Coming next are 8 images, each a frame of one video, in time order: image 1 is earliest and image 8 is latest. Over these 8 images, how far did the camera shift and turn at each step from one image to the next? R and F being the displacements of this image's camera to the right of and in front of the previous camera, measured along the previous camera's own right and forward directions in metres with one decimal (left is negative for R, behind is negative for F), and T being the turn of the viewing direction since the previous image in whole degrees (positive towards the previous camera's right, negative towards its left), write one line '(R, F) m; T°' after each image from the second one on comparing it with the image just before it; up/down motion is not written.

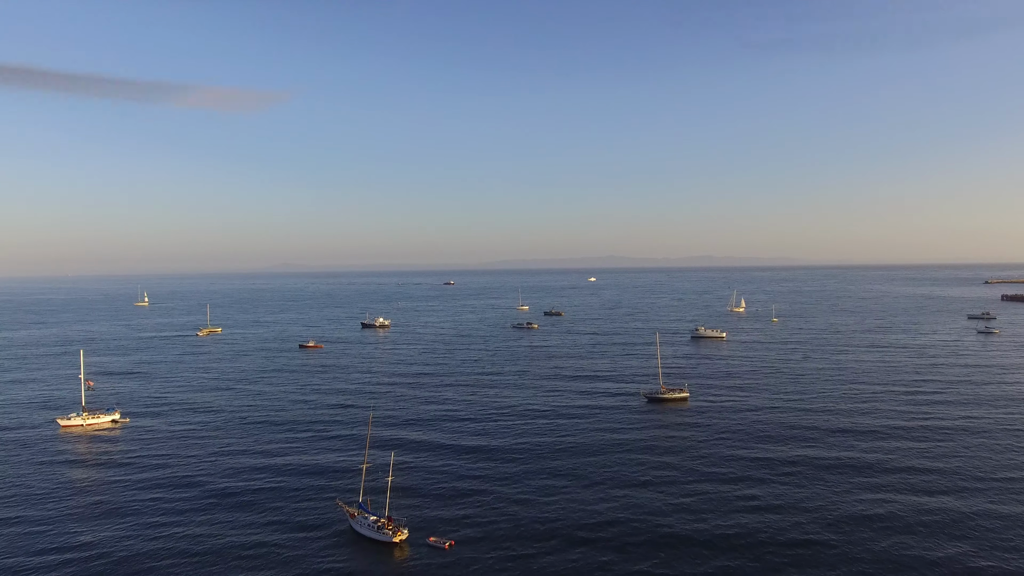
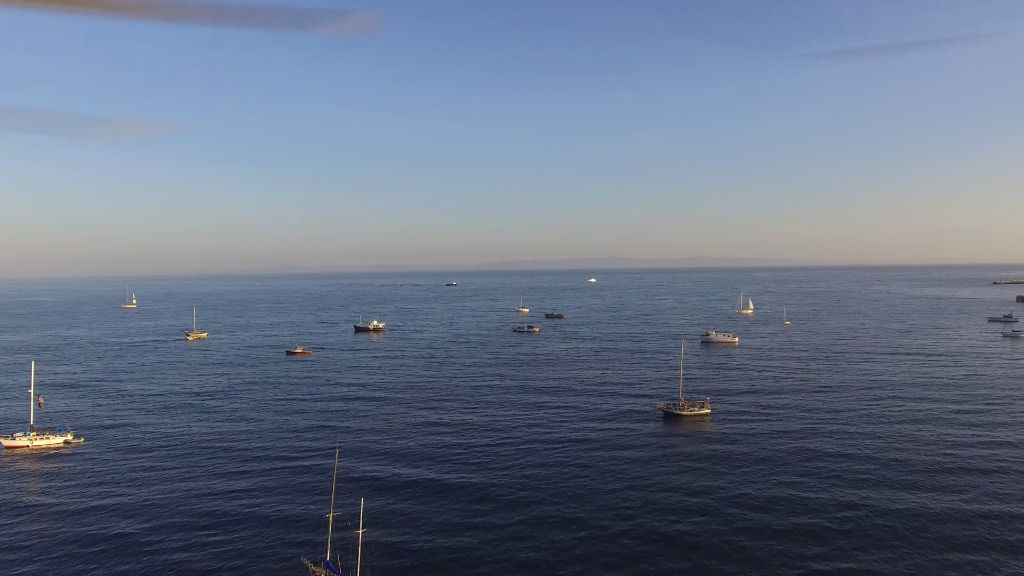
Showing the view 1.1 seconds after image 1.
(-0.2, +7.9) m; 0°
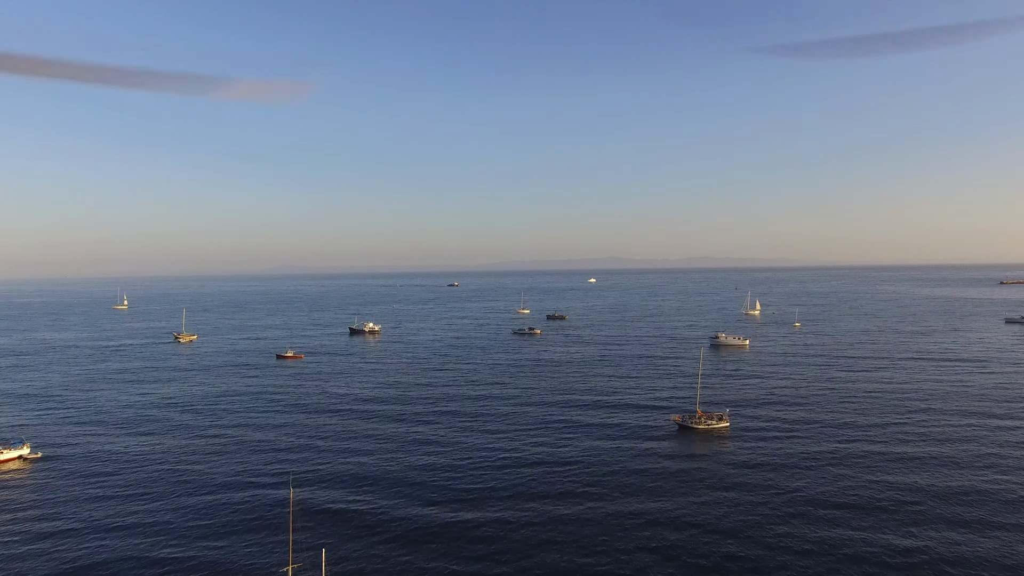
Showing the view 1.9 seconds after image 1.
(-0.1, +6.1) m; 0°
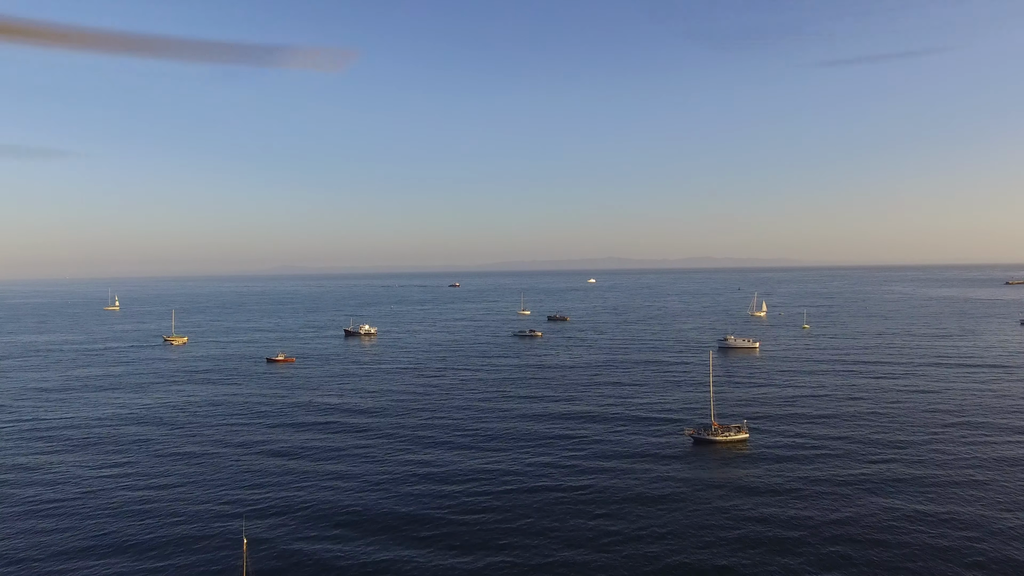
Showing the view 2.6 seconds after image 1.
(-0.1, +5.2) m; 0°
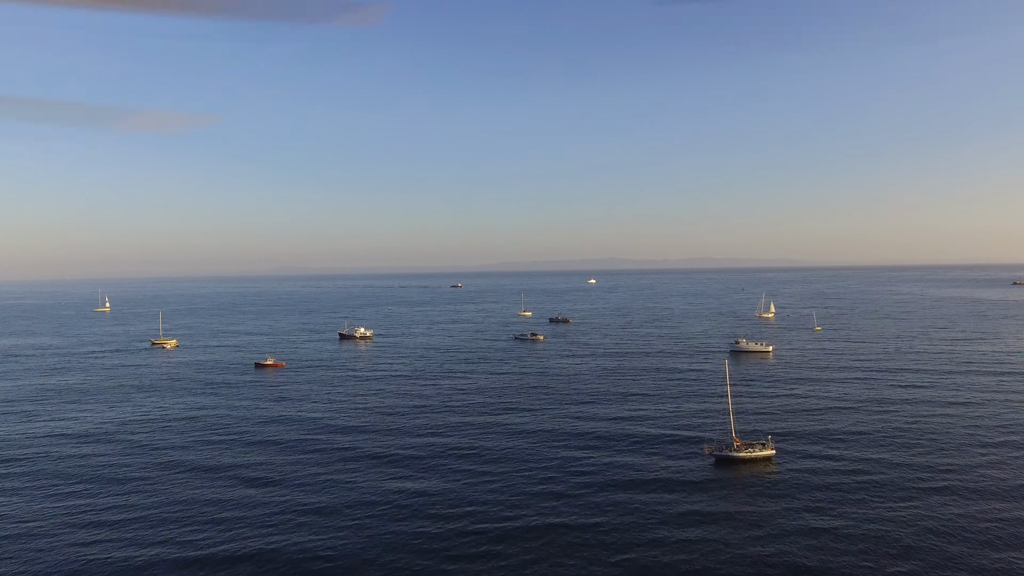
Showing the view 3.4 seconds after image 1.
(-0.1, +6.0) m; 0°
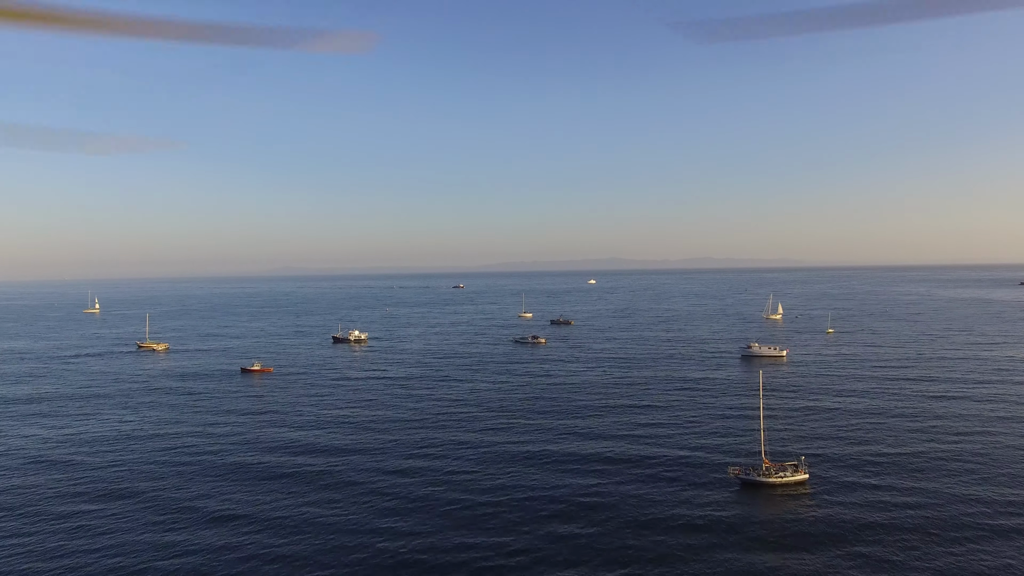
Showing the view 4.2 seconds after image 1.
(0.0, +6.1) m; 0°
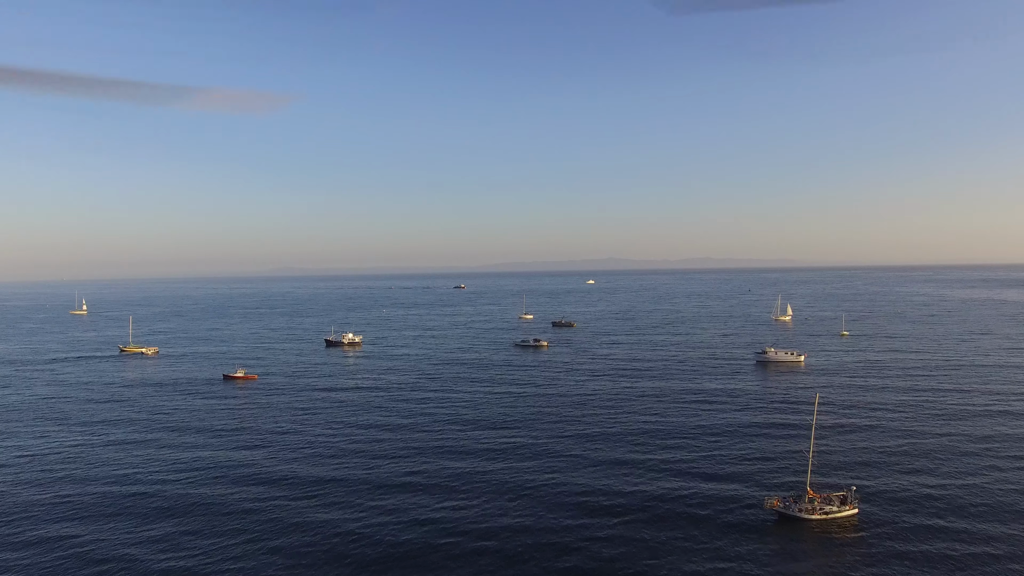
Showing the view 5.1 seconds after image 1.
(-0.2, +6.7) m; 0°
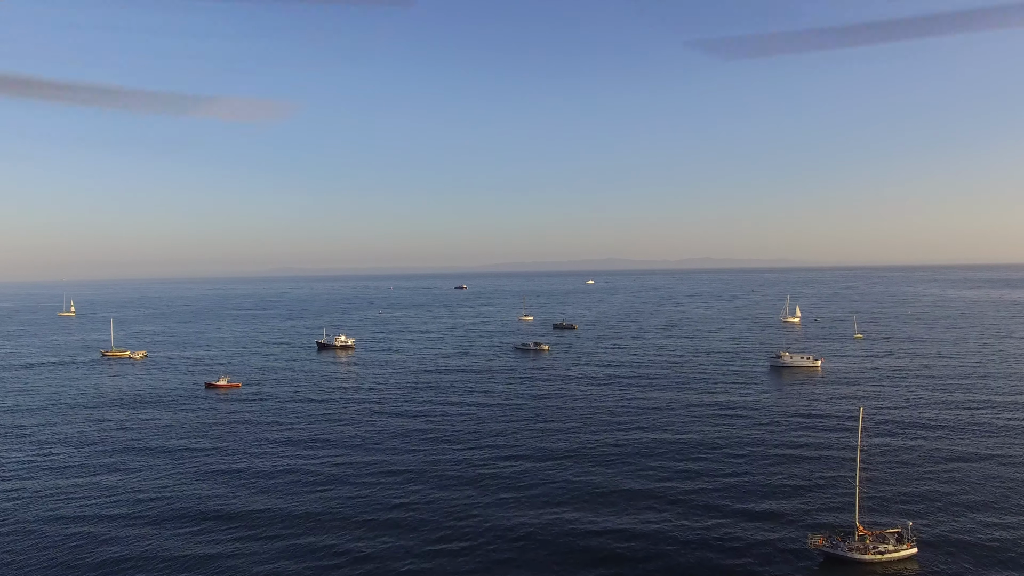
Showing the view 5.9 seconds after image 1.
(0.0, +6.1) m; 0°
